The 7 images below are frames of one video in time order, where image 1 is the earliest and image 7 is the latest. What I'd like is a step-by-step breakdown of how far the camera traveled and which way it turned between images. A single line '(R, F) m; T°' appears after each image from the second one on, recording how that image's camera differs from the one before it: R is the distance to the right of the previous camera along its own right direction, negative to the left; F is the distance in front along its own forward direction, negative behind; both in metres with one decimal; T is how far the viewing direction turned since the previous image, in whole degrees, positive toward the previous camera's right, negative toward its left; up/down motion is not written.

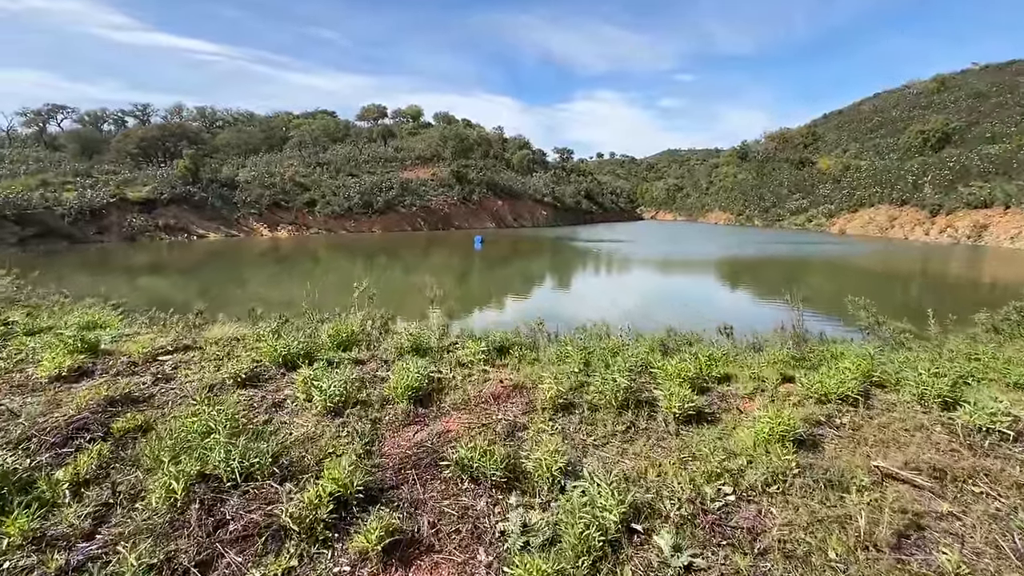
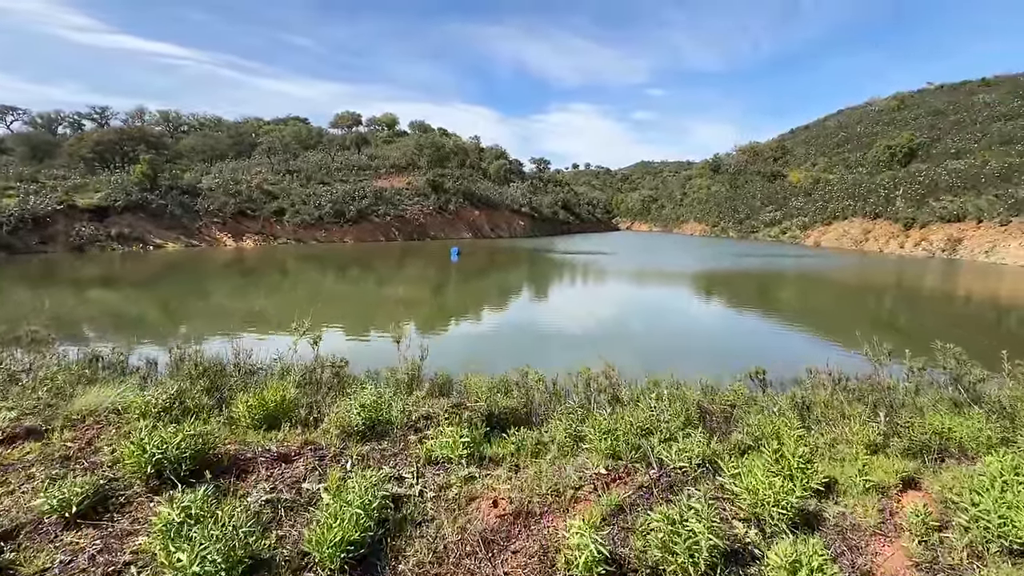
(-0.1, +1.5) m; +3°
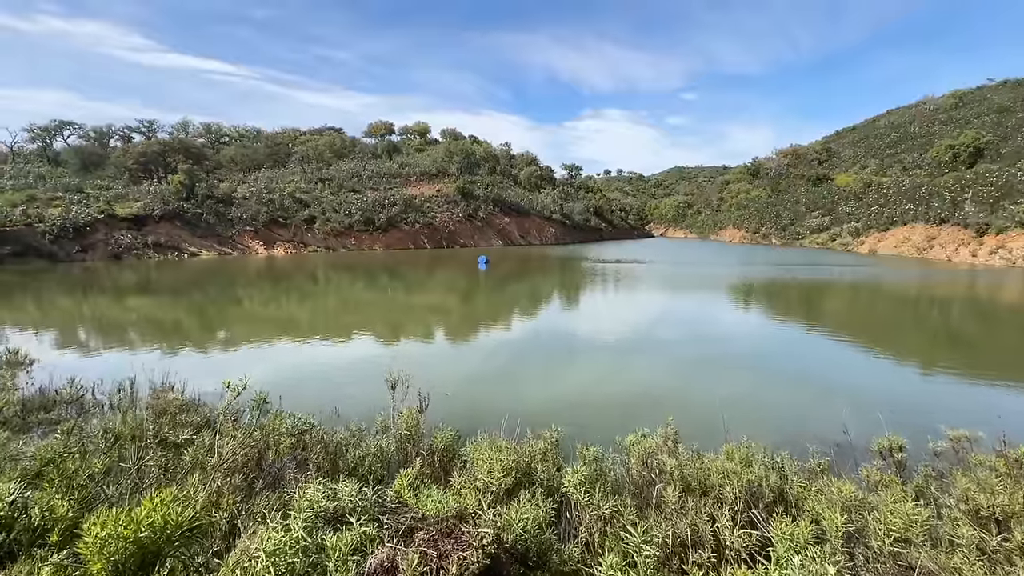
(0.0, +1.7) m; -4°
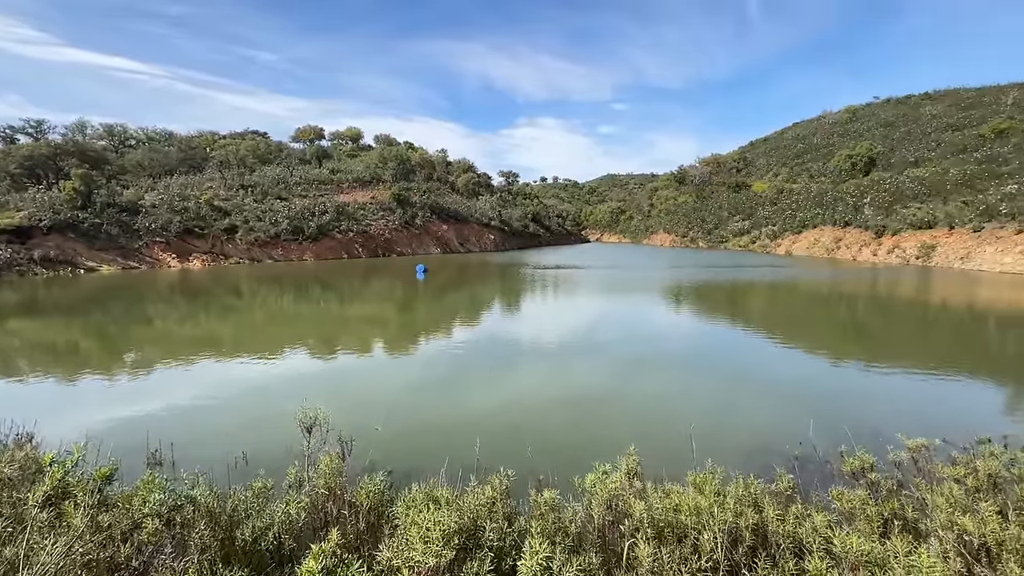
(0.0, +0.7) m; +7°
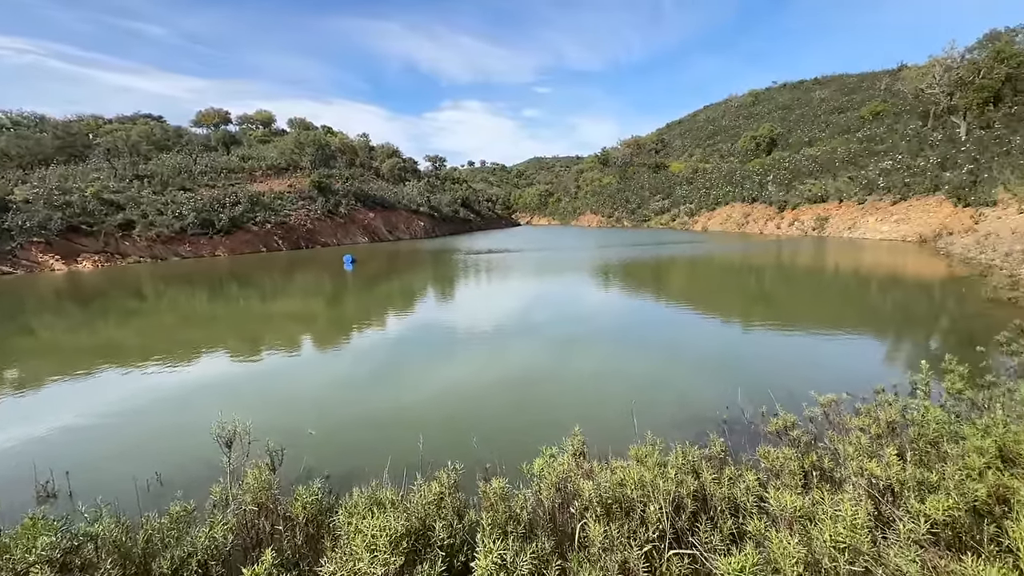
(0.0, +0.1) m; +8°
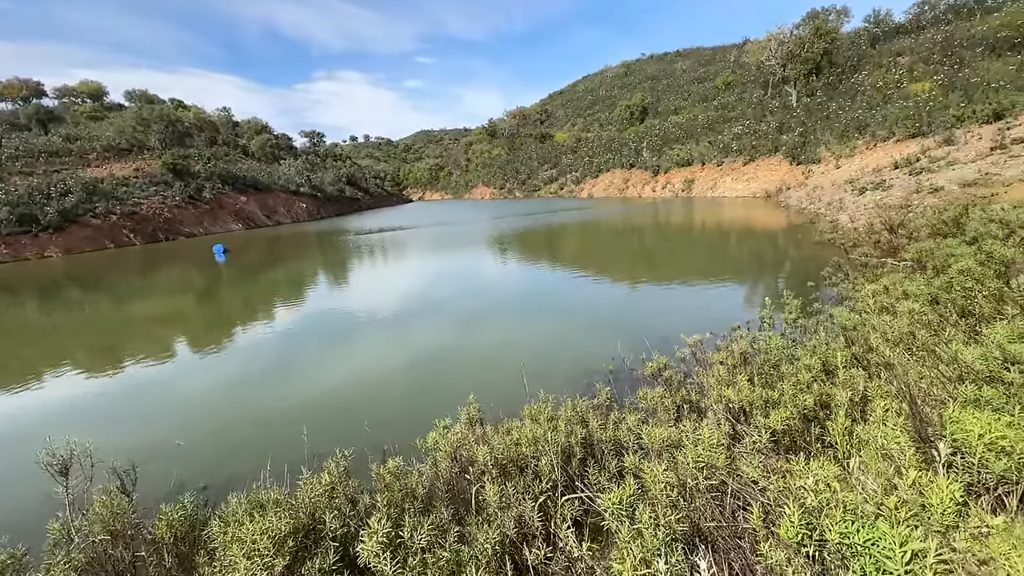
(+0.2, 0.0) m; +12°
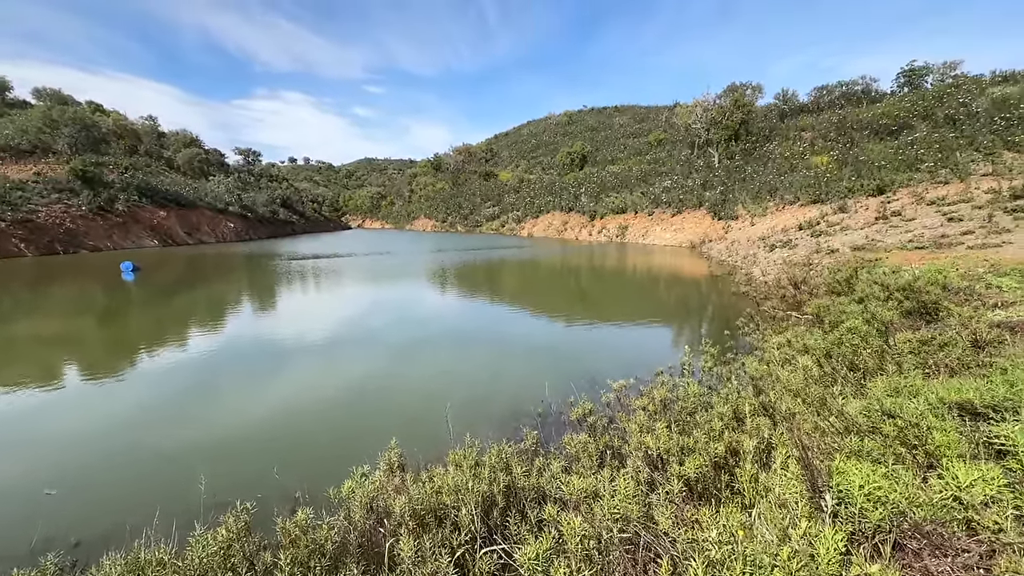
(+0.1, 0.0) m; +7°
